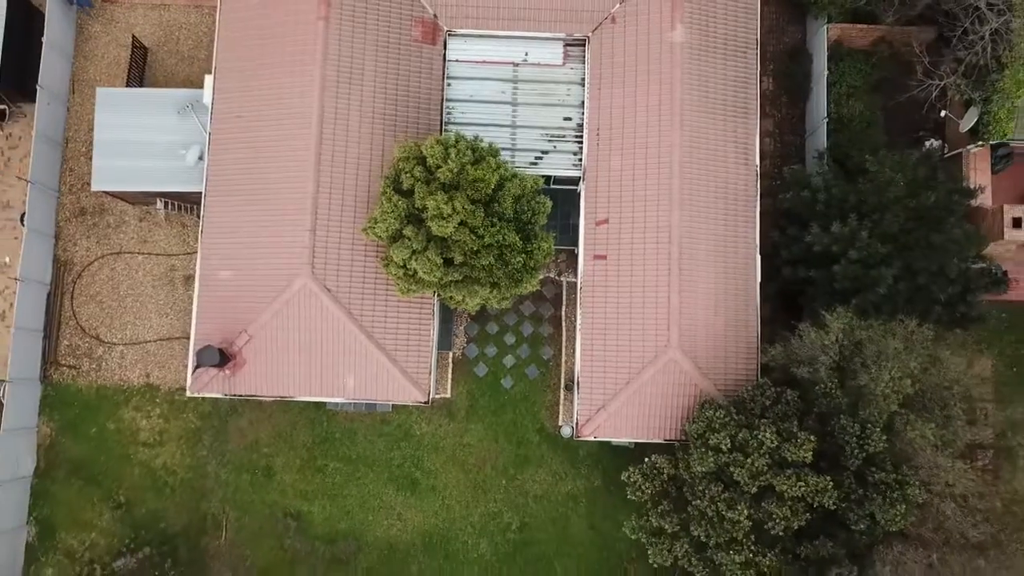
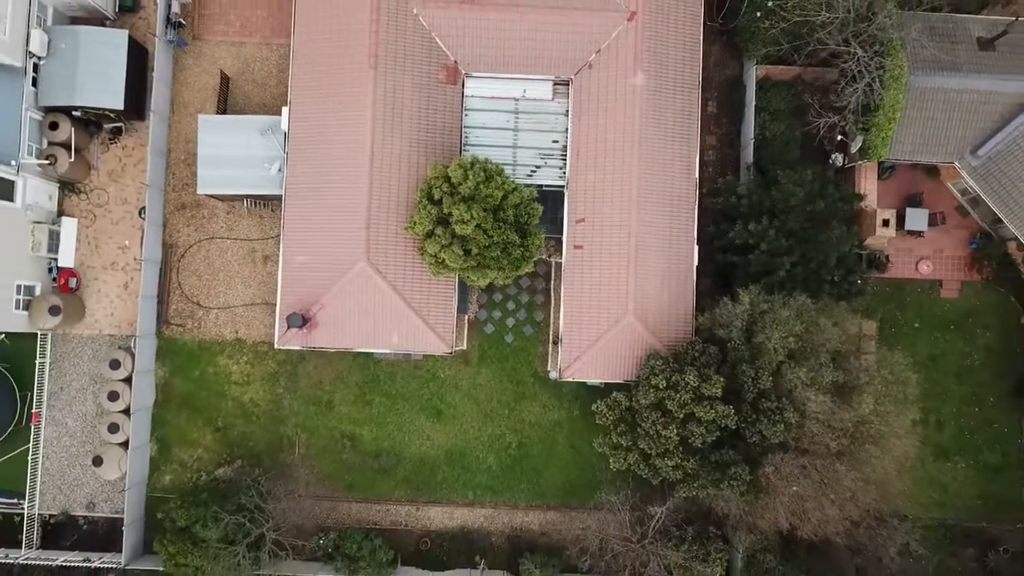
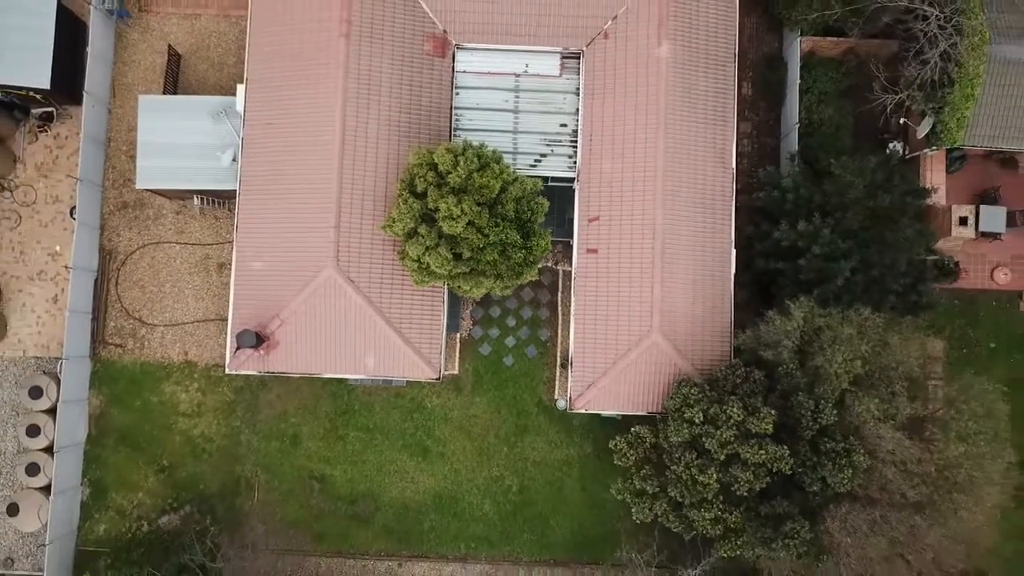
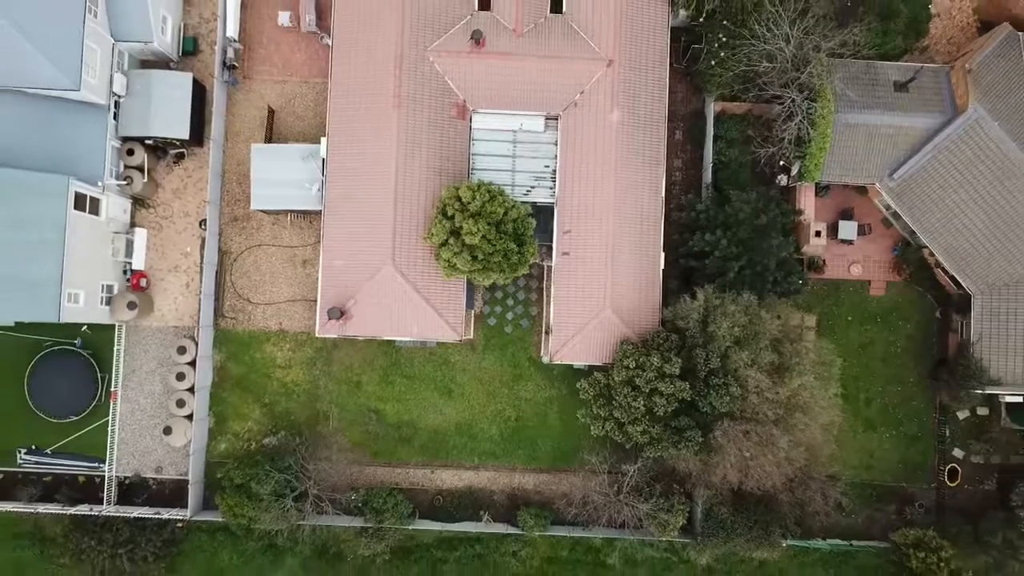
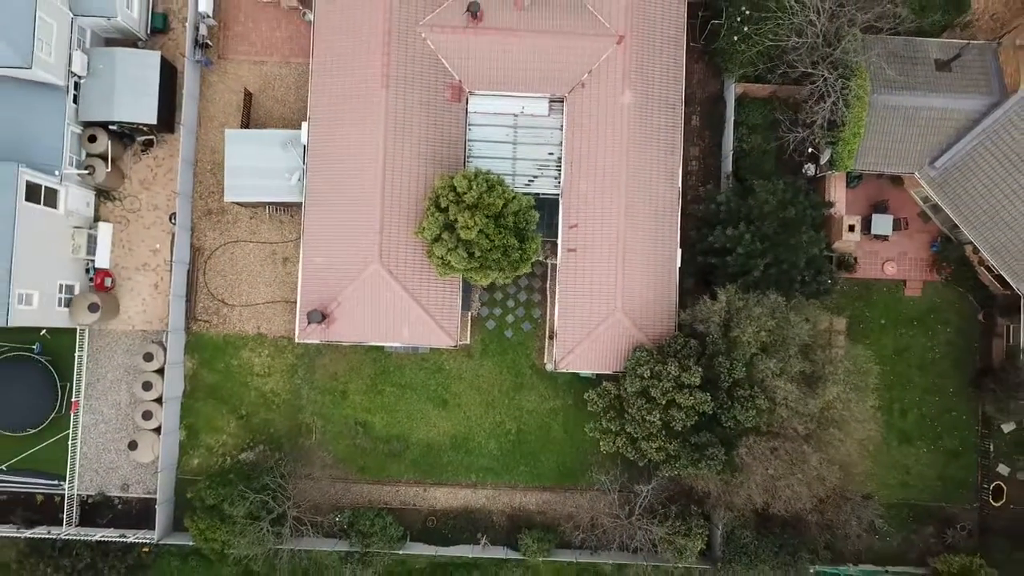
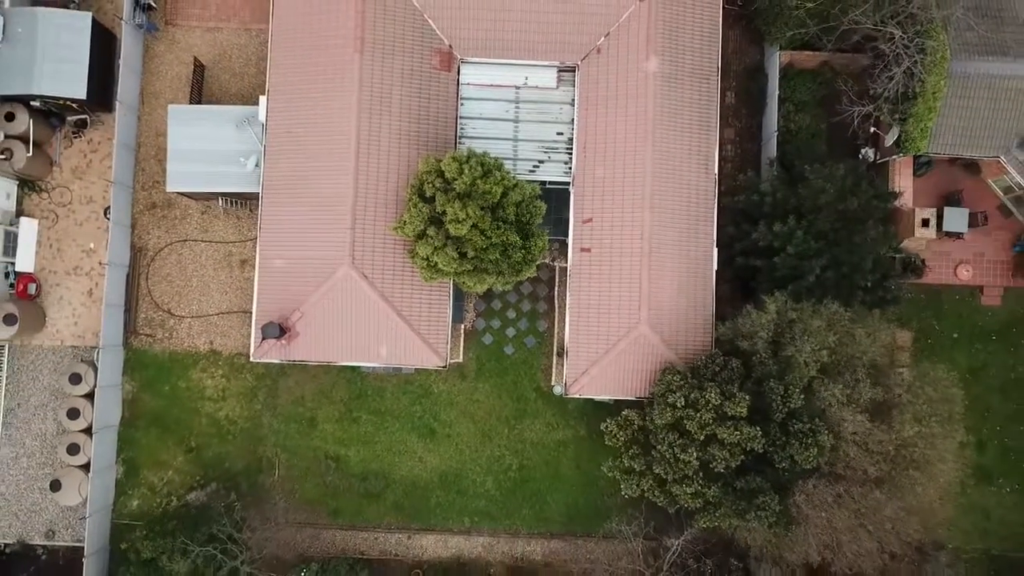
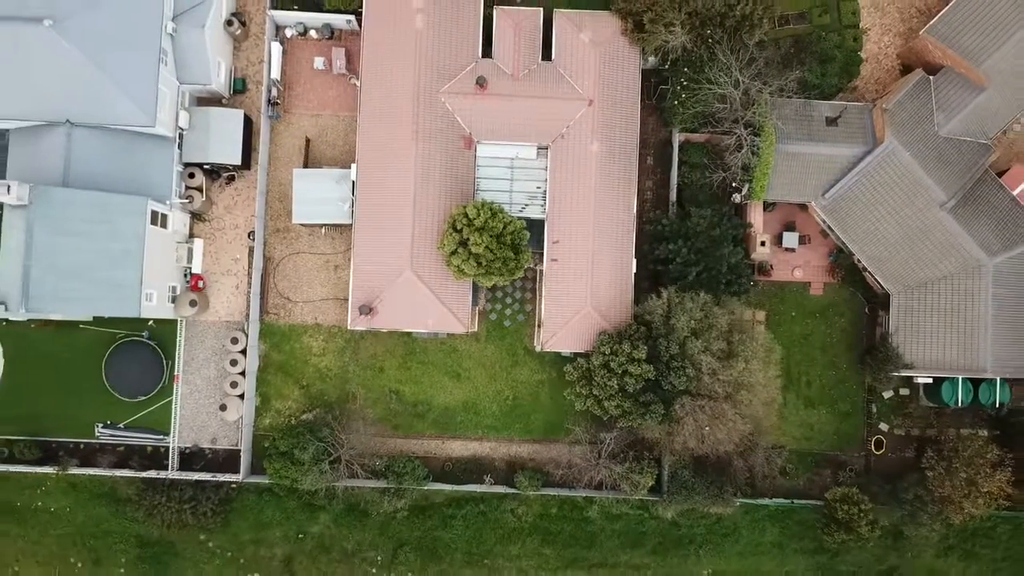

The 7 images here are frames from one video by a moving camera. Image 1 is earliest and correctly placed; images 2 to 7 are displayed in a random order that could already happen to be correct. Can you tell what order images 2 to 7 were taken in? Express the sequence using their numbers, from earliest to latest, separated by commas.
3, 6, 2, 5, 4, 7
